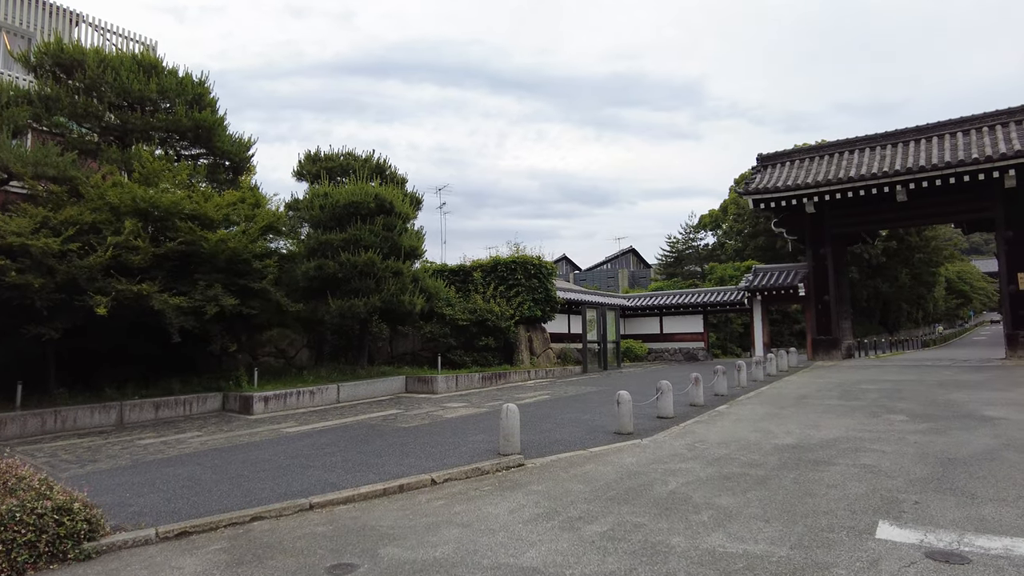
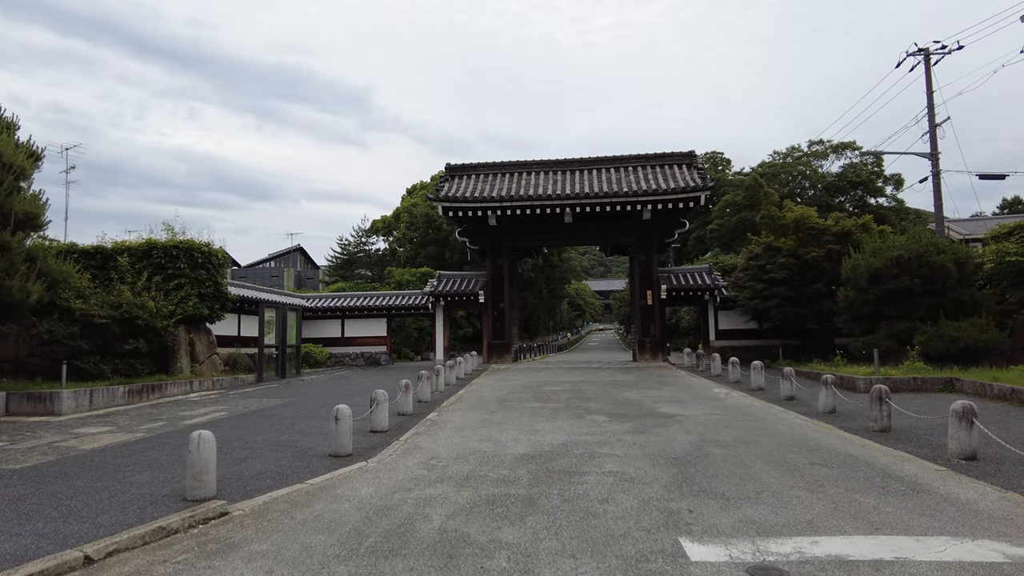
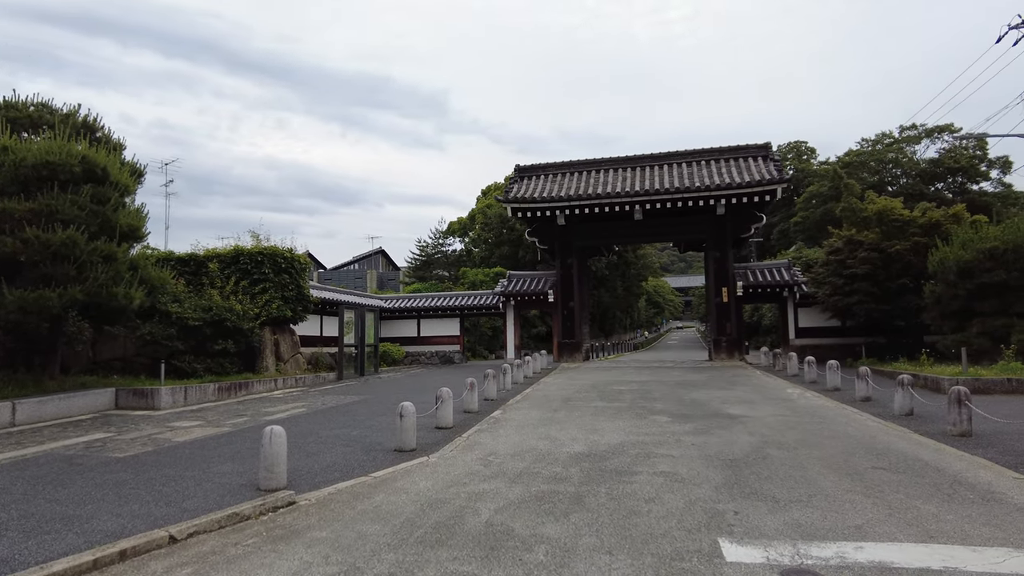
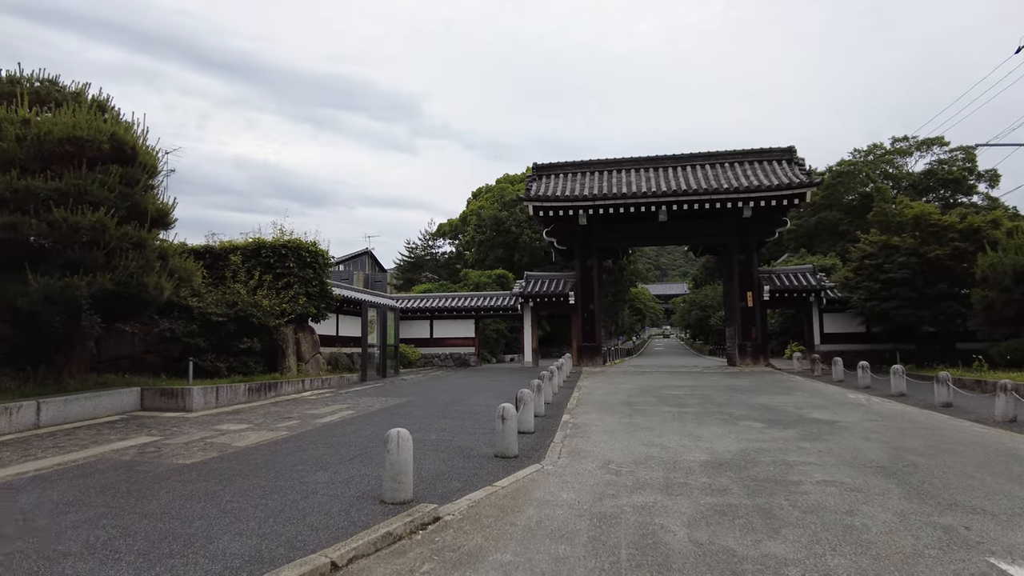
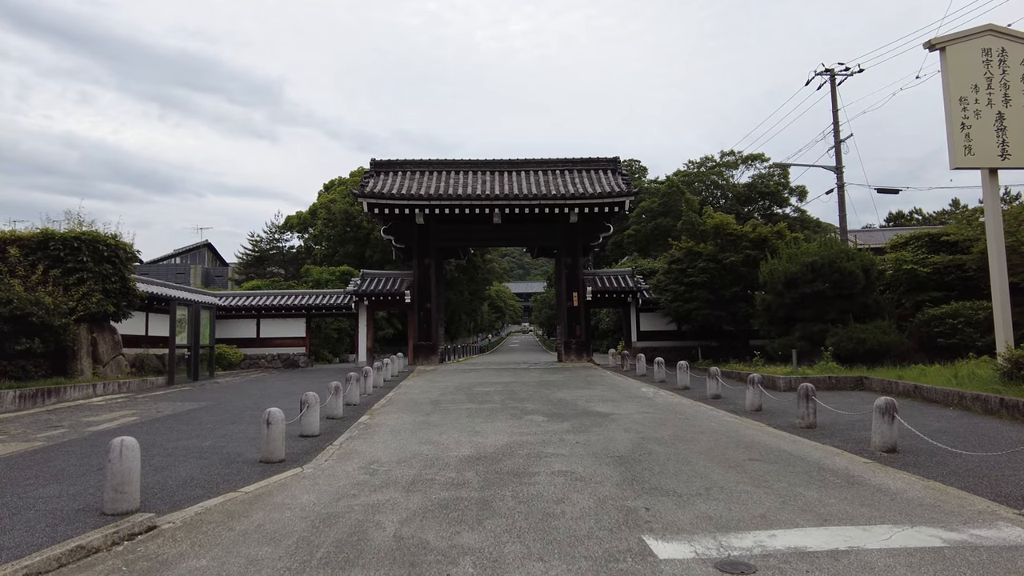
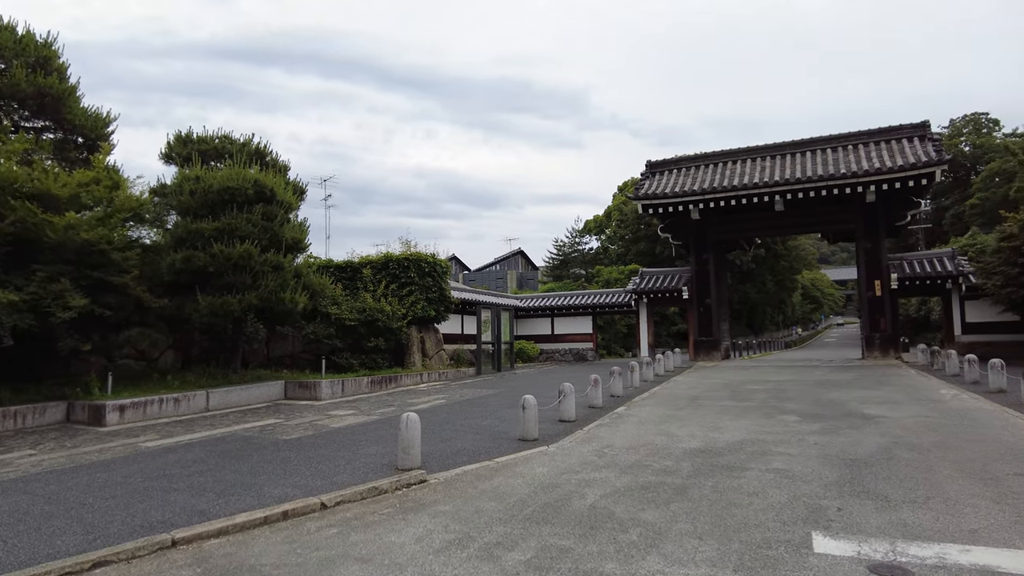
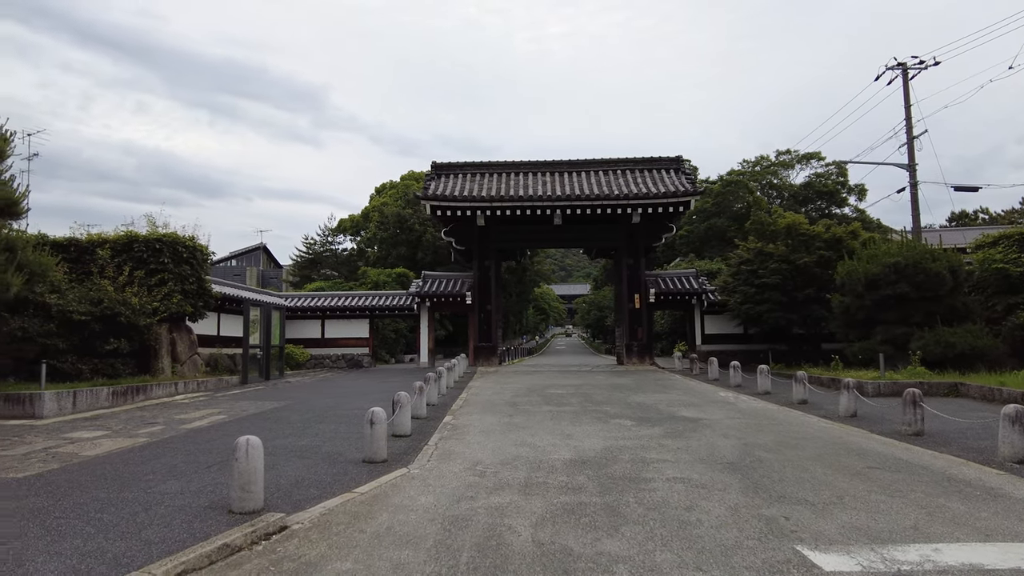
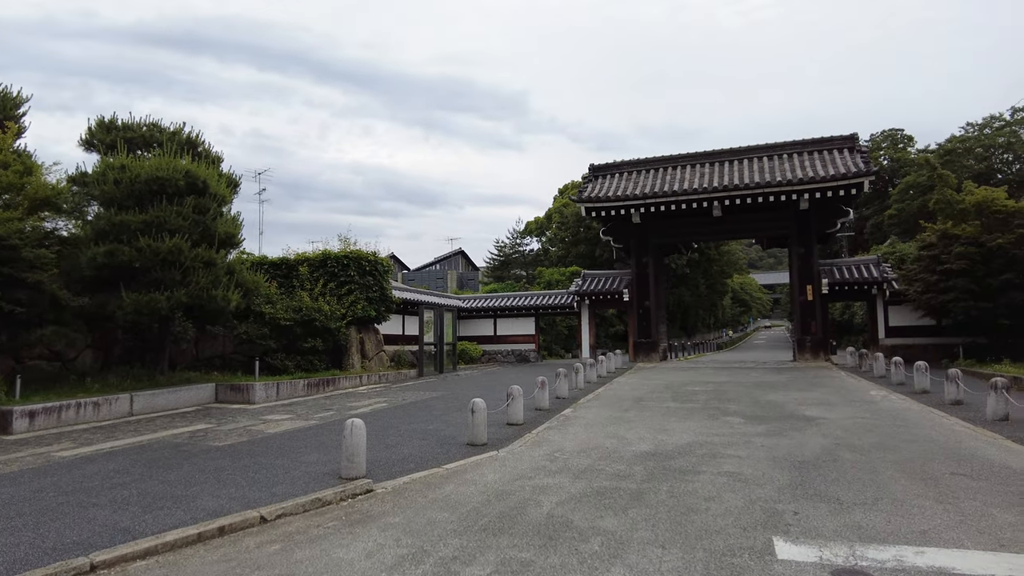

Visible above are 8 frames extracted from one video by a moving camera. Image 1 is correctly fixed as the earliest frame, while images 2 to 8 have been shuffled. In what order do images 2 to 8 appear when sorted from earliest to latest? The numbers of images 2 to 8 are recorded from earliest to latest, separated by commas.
6, 8, 3, 2, 5, 7, 4
